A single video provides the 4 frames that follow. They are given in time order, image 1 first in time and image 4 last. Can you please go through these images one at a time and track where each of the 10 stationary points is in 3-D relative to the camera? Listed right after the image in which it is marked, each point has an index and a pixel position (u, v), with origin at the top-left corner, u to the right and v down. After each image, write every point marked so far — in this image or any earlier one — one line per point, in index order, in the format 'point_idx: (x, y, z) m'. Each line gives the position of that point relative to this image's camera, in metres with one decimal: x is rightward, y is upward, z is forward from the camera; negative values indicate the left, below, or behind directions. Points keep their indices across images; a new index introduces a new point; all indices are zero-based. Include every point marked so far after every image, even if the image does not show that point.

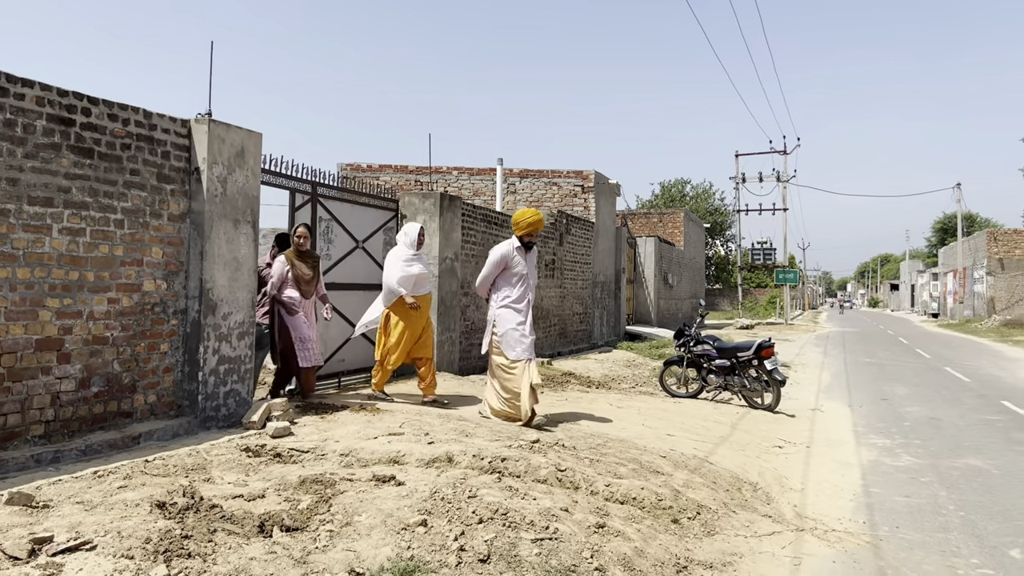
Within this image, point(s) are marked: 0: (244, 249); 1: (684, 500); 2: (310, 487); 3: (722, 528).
0: (-2.0, +0.3, +5.4) m
1: (+1.1, -1.4, +4.7) m
2: (-1.1, -1.1, +4.0) m
3: (+1.3, -1.5, +4.5) m
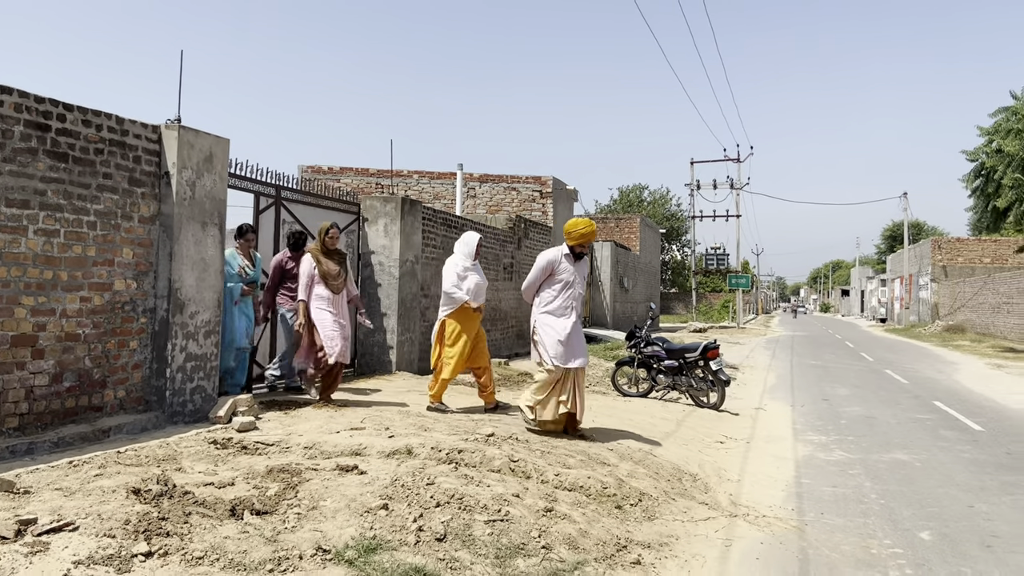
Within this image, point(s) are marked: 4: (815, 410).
0: (-2.3, +0.3, +5.6) m
1: (+0.8, -1.4, +5.1) m
2: (-1.4, -1.1, +4.2) m
3: (+1.0, -1.5, +4.9) m
4: (+4.8, -1.9, +11.3) m
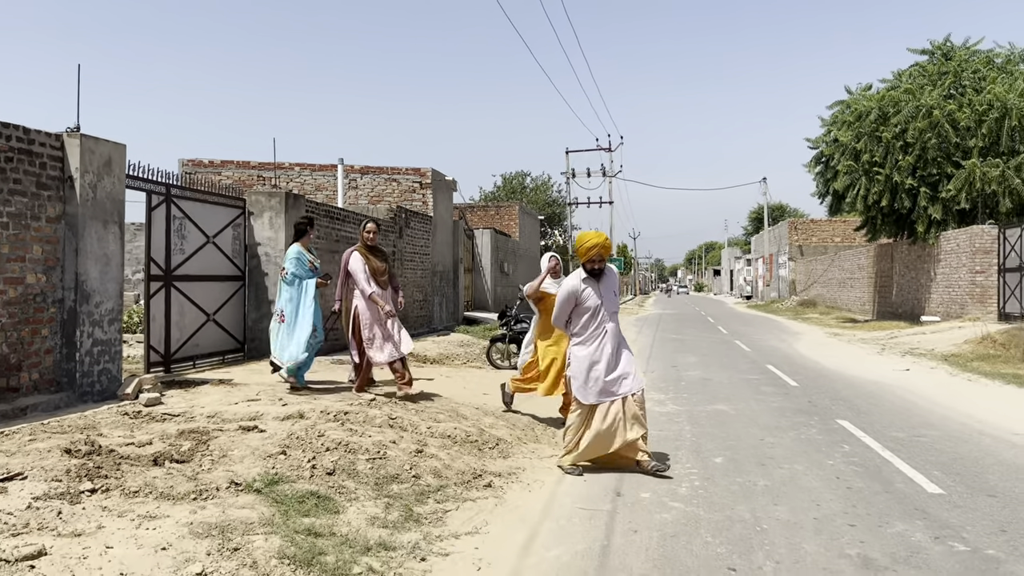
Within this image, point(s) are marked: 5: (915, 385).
0: (-3.4, +0.4, +6.2) m
1: (-0.2, -1.3, +6.2) m
2: (-2.3, -1.0, +5.0) m
3: (0.0, -1.4, +6.1) m
4: (+2.7, -1.6, +13.0) m
5: (+7.5, -1.8, +13.5) m
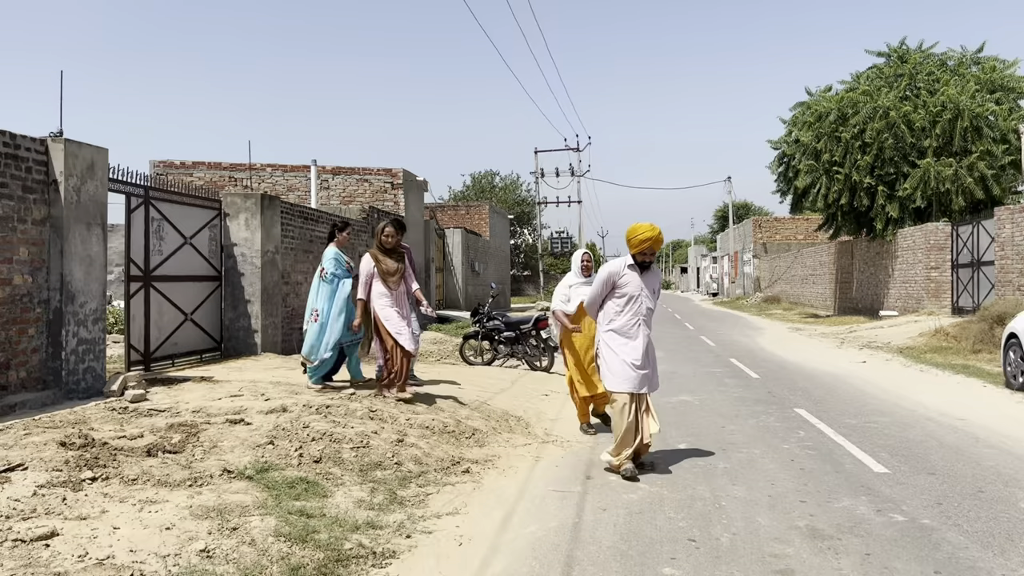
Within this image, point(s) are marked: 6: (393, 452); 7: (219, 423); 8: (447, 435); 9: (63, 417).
0: (-3.7, +0.4, +6.3) m
1: (-0.4, -1.3, +6.5) m
2: (-2.4, -1.0, +5.2) m
3: (-0.2, -1.4, +6.4) m
4: (+2.2, -1.5, +13.5) m
5: (+7.0, -1.7, +14.1) m
6: (-0.9, -1.2, +5.3) m
7: (-2.2, -1.0, +5.5) m
8: (-0.6, -1.3, +6.1) m
9: (-3.3, -0.9, +5.2) m
